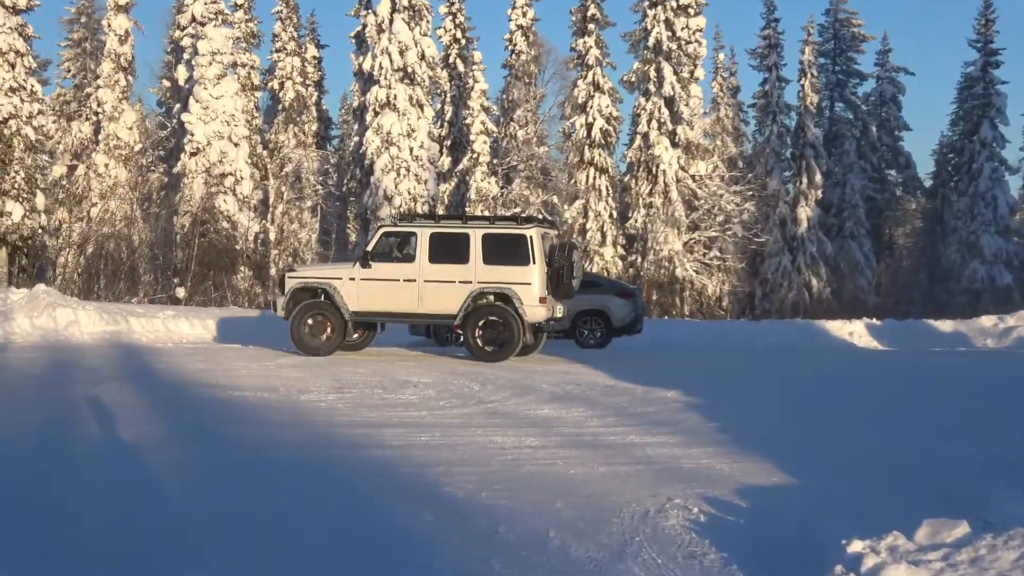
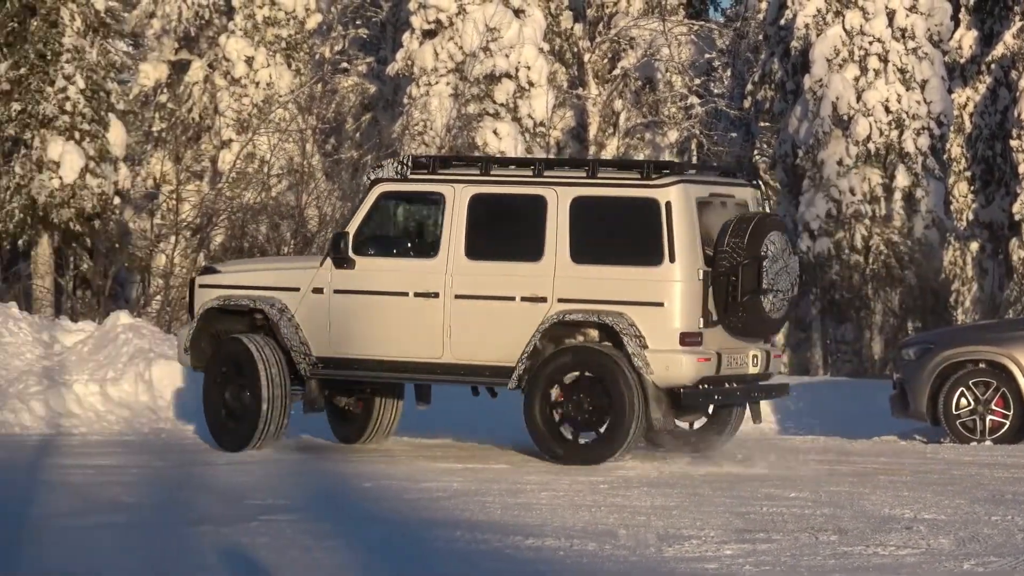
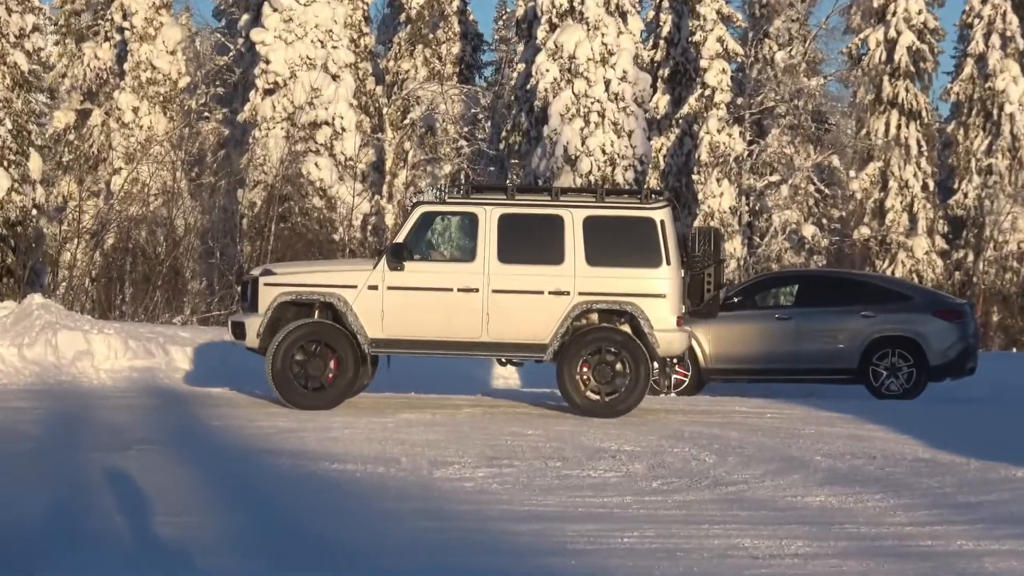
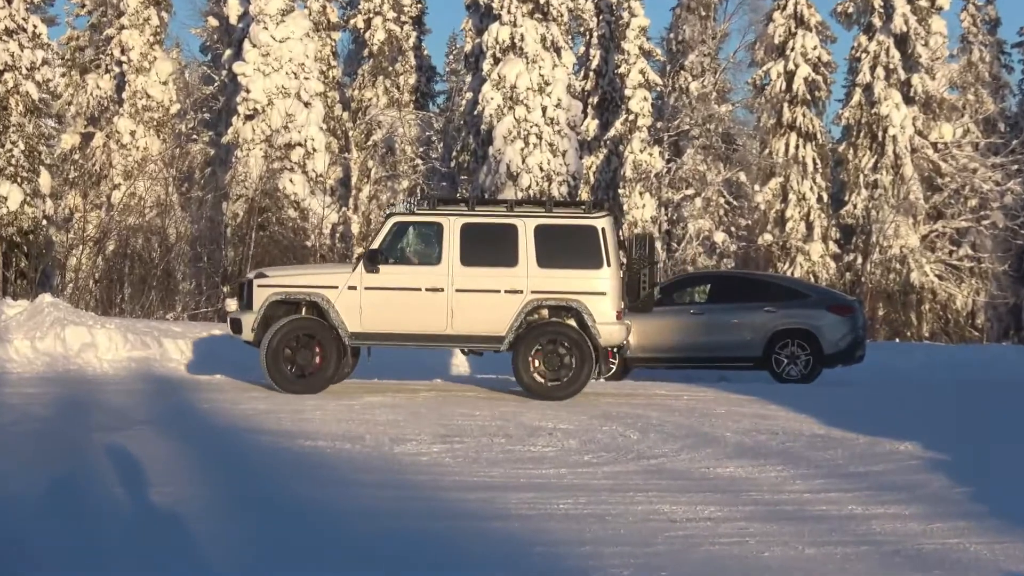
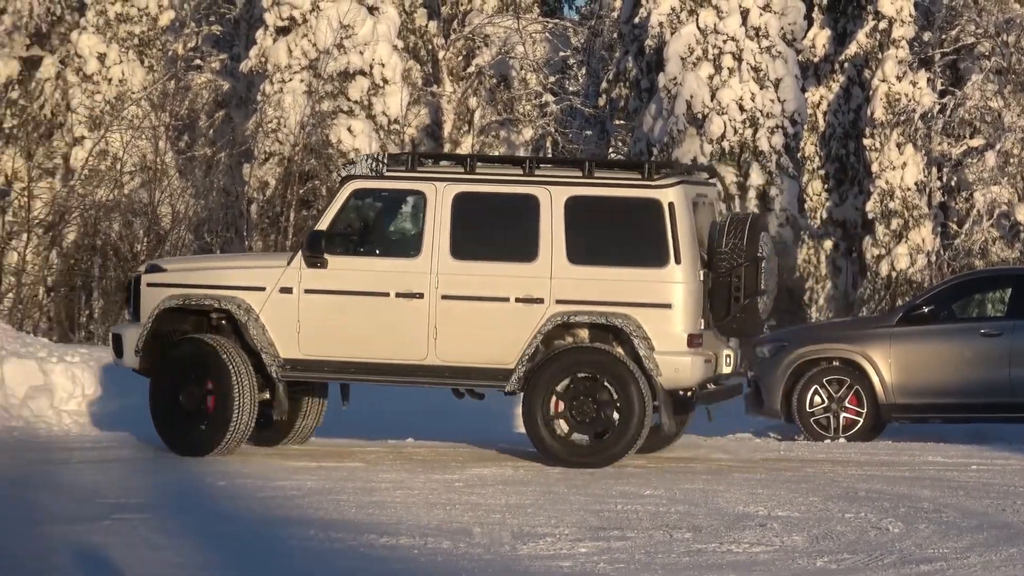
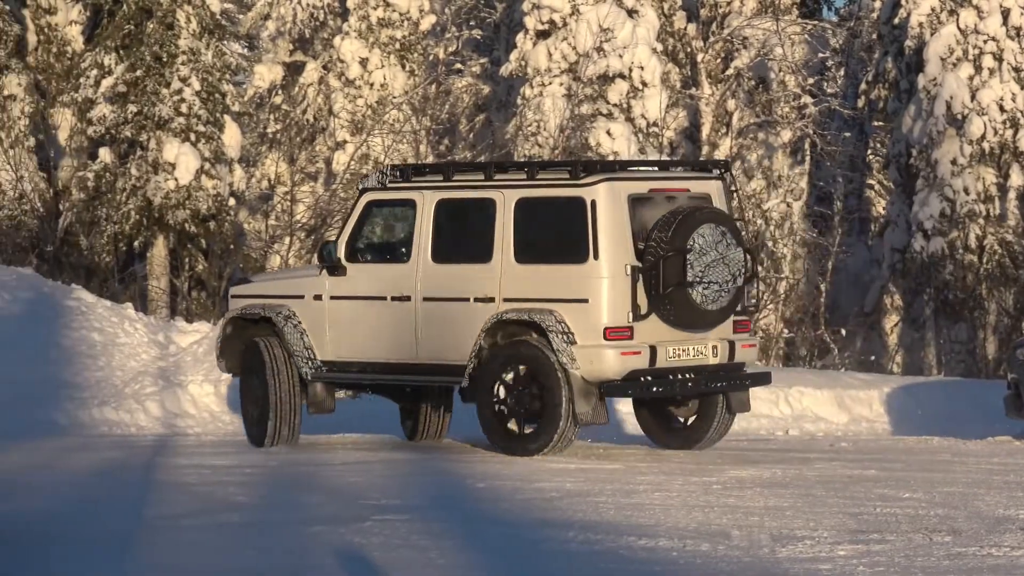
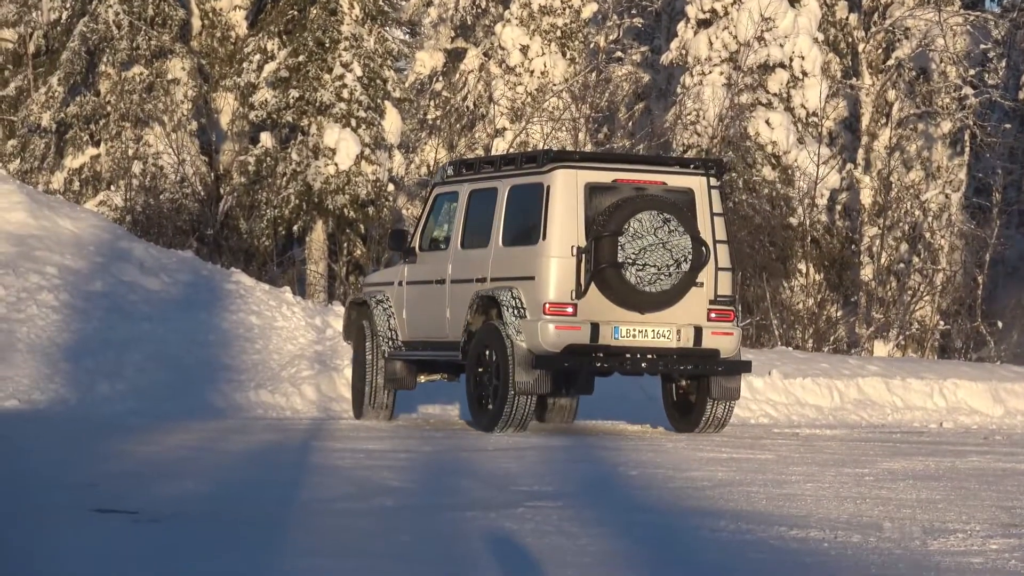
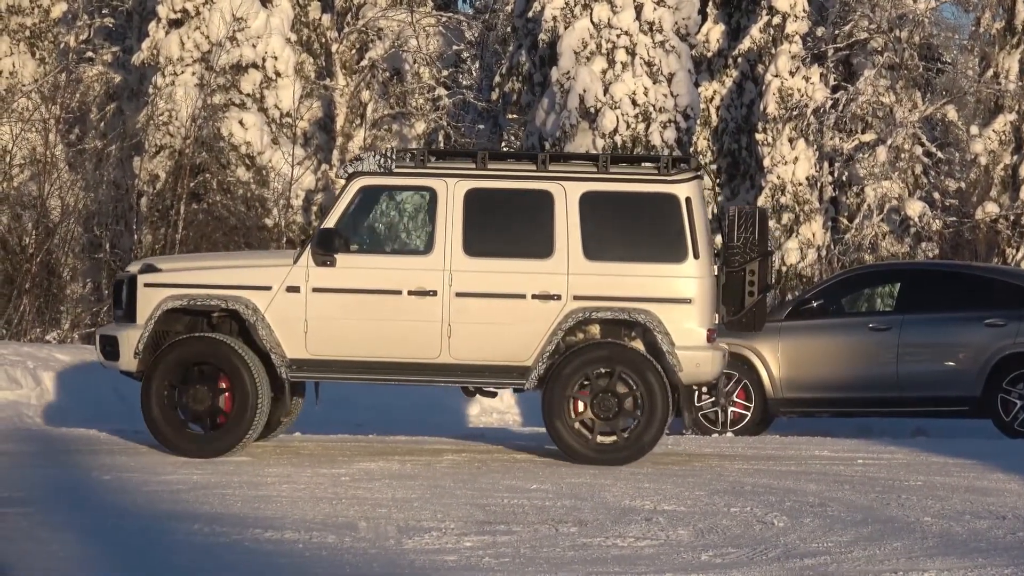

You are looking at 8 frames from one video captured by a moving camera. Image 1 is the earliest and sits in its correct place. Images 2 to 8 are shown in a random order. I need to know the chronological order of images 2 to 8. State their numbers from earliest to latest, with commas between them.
4, 3, 8, 5, 2, 6, 7
